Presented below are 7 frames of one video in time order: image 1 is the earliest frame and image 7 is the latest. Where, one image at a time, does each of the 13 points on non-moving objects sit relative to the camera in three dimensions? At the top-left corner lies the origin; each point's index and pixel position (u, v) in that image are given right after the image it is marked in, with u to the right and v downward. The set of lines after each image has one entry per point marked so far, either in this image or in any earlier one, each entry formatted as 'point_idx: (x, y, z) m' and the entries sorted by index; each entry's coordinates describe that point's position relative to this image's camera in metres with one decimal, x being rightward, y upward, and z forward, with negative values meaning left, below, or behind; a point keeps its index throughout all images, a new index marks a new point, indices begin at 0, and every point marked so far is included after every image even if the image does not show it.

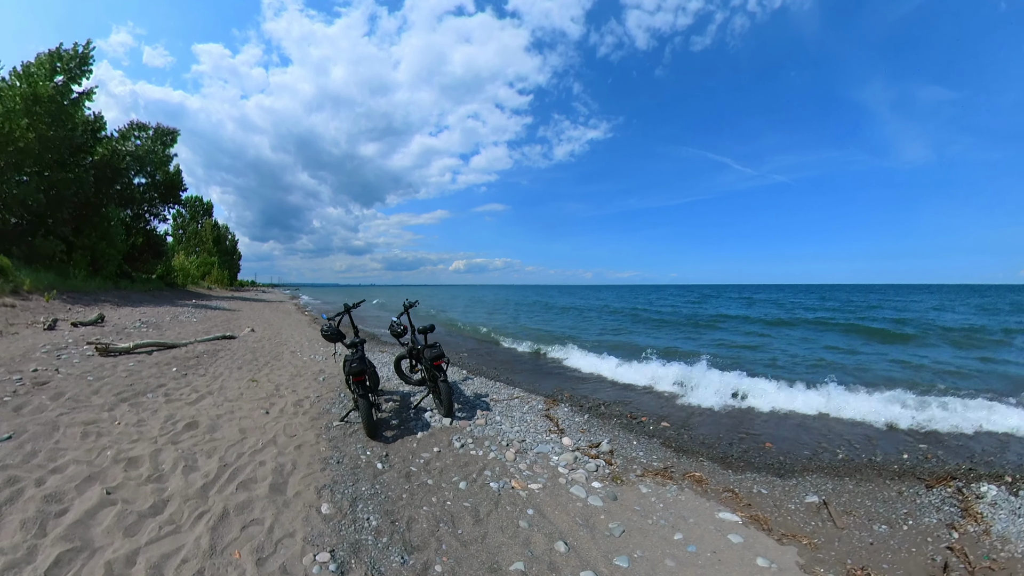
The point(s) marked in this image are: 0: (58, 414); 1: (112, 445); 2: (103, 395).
0: (-4.3, -1.2, +5.9) m
1: (-3.7, -1.5, +5.7) m
2: (-4.1, -1.1, +6.4) m
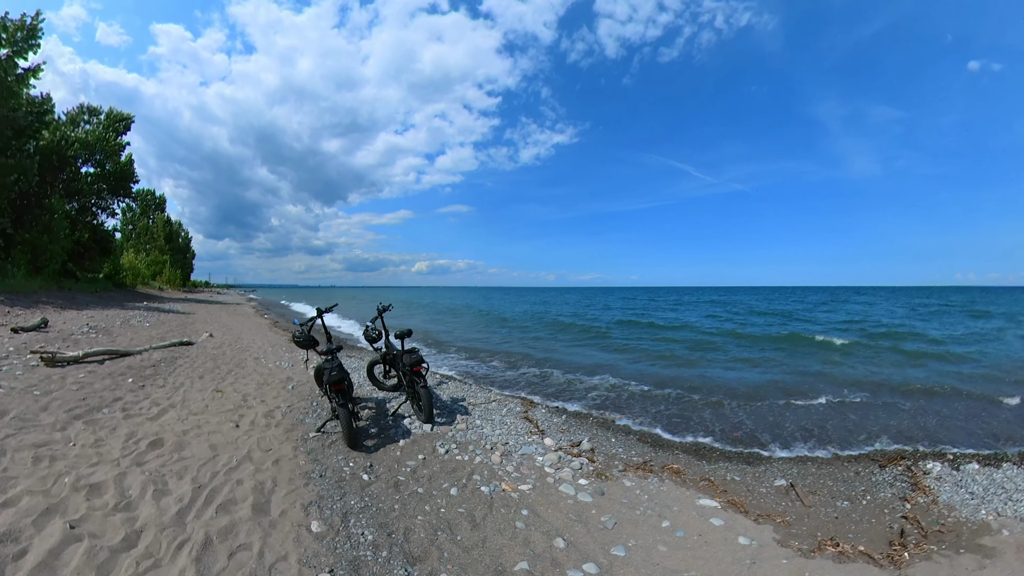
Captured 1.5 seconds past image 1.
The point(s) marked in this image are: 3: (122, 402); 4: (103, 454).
0: (-4.2, -1.2, +5.2) m
1: (-3.5, -1.5, +5.1) m
2: (-4.1, -1.1, +5.7) m
3: (-3.9, -1.1, +6.3) m
4: (-3.6, -1.5, +5.7) m
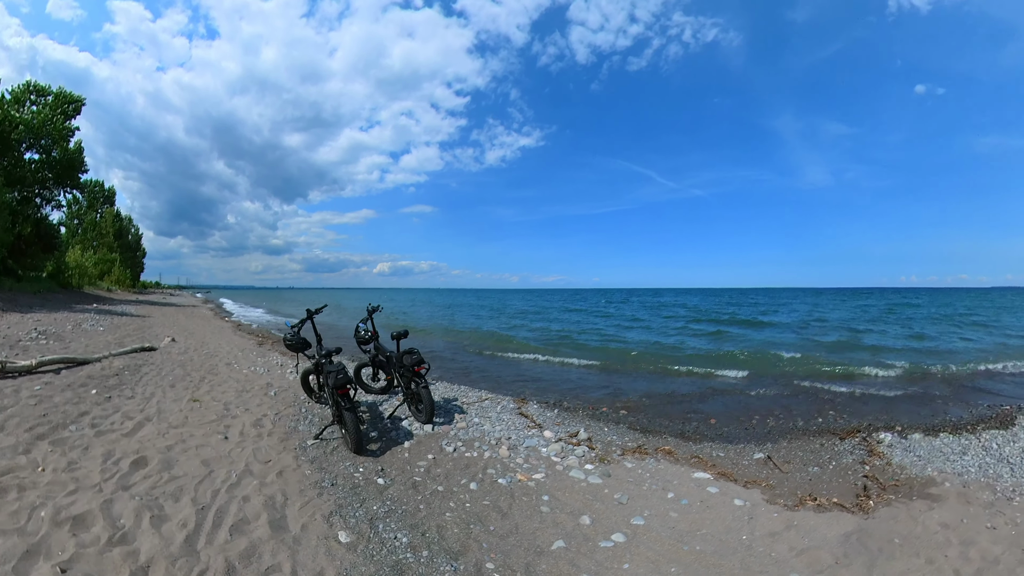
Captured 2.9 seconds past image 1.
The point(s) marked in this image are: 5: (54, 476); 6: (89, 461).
0: (-4.0, -1.2, +4.6) m
1: (-3.4, -1.5, +4.5) m
2: (-4.0, -1.1, +5.1) m
3: (-3.9, -1.1, +5.7) m
4: (-3.5, -1.4, +5.1) m
5: (-3.5, -1.4, +4.8) m
6: (-3.6, -1.4, +5.3) m
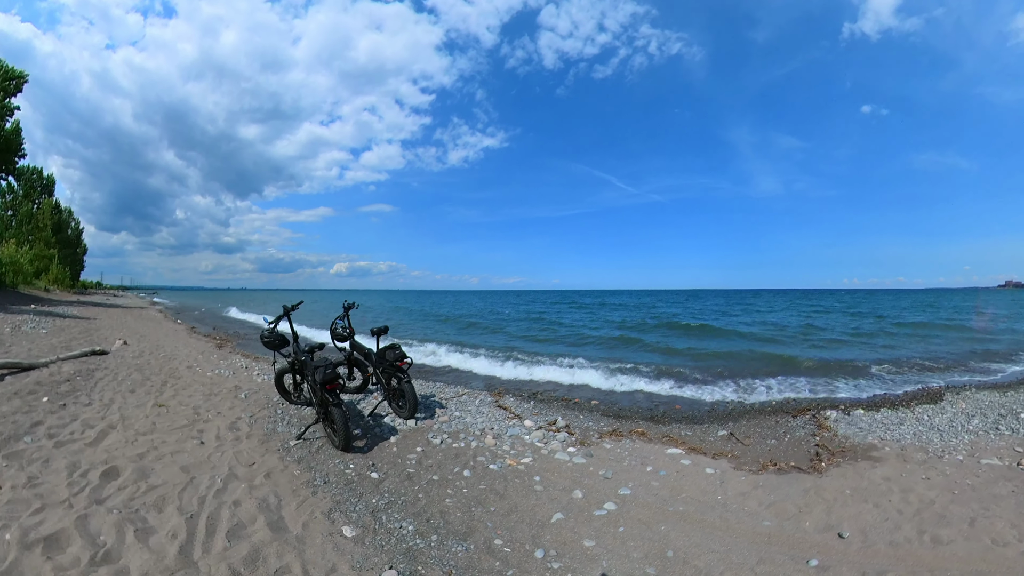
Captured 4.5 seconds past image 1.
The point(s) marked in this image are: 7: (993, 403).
0: (-3.8, -1.2, +3.9) m
1: (-3.2, -1.4, +4.0) m
2: (-3.9, -1.1, +4.4) m
3: (-3.9, -1.1, +5.0) m
4: (-3.4, -1.4, +4.5) m
5: (-3.4, -1.4, +4.2) m
6: (-3.6, -1.4, +4.7) m
7: (+8.6, -1.8, +10.4) m
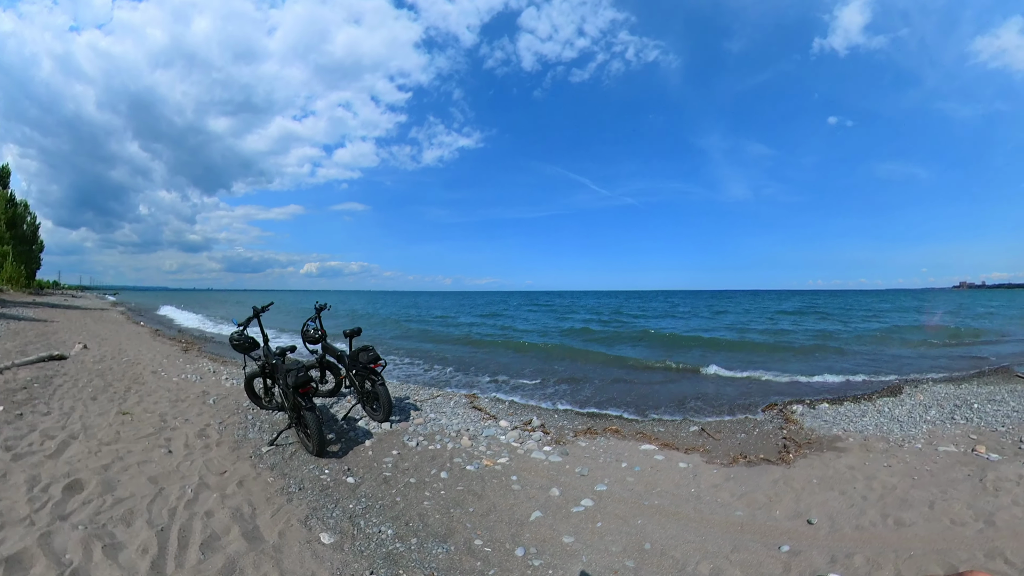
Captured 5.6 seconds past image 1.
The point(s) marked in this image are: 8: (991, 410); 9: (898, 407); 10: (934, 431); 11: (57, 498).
0: (-3.6, -1.2, +3.5) m
1: (-3.0, -1.4, +3.6) m
2: (-3.8, -1.1, +4.0) m
3: (-3.8, -1.1, +4.6) m
4: (-3.3, -1.4, +4.1) m
5: (-3.2, -1.4, +3.9) m
6: (-3.4, -1.4, +4.3) m
7: (+8.0, -1.9, +11.3) m
8: (+7.7, -1.9, +9.9) m
9: (+6.3, -1.9, +10.2) m
10: (+5.9, -1.9, +8.7) m
11: (-3.5, -1.6, +4.8) m
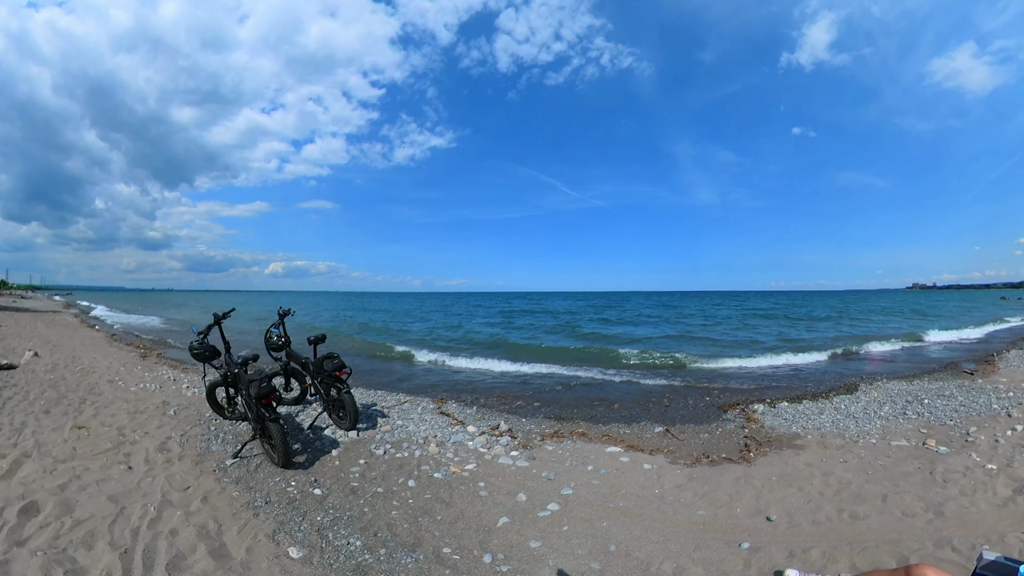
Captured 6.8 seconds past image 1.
0: (-3.5, -1.2, +3.1) m
1: (-2.9, -1.5, +3.3) m
2: (-3.7, -1.1, +3.6) m
3: (-3.8, -1.1, +4.2) m
4: (-3.3, -1.4, +3.8) m
5: (-3.2, -1.4, +3.5) m
6: (-3.4, -1.4, +4.0) m
7: (+7.3, -1.9, +12.0) m
8: (+7.2, -2.0, +10.6) m
9: (+5.7, -2.0, +10.8) m
10: (+5.4, -2.0, +9.2) m
11: (-3.5, -1.6, +4.4) m
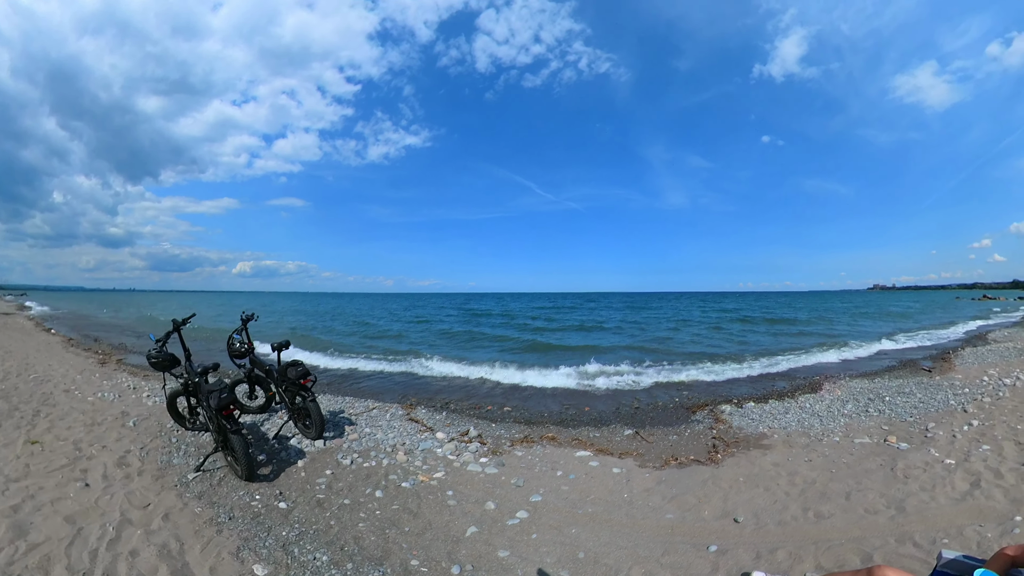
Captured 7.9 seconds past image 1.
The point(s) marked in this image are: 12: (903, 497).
0: (-3.6, -1.3, +2.9) m
1: (-3.0, -1.6, +3.2) m
2: (-3.8, -1.2, +3.4) m
3: (-3.9, -1.2, +4.0) m
4: (-3.4, -1.5, +3.6) m
5: (-3.3, -1.5, +3.3) m
6: (-3.6, -1.5, +3.8) m
7: (+6.8, -2.0, +12.3) m
8: (+6.7, -2.1, +10.9) m
9: (+5.2, -2.0, +11.0) m
10: (+5.0, -2.1, +9.4) m
11: (-3.7, -1.7, +4.2) m
12: (+4.3, -2.4, +6.9) m
